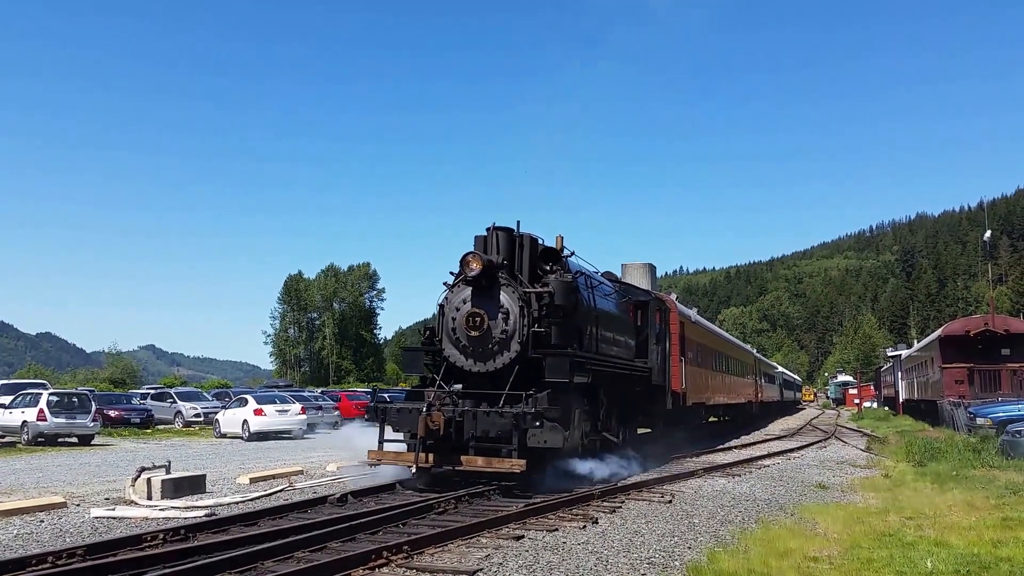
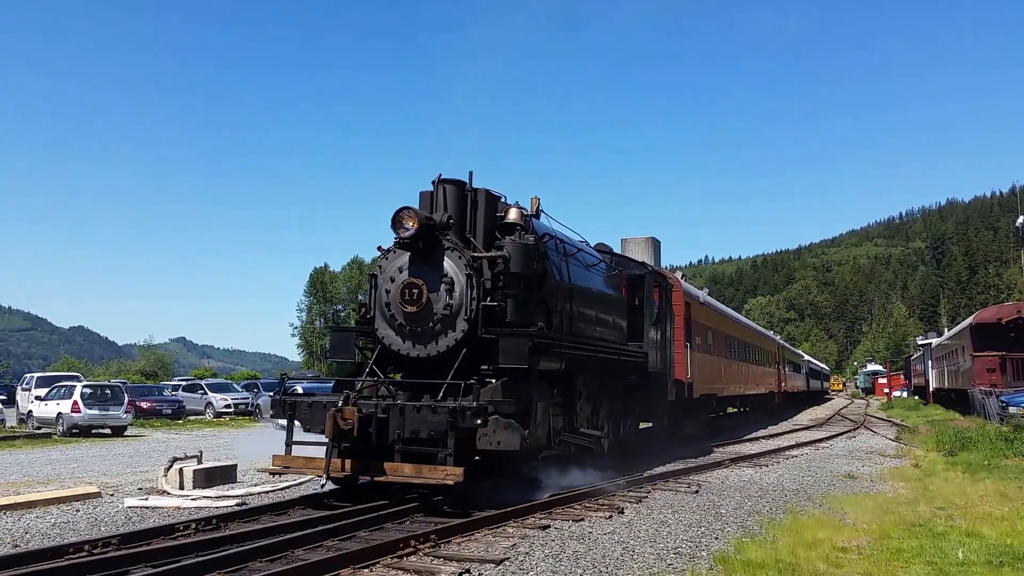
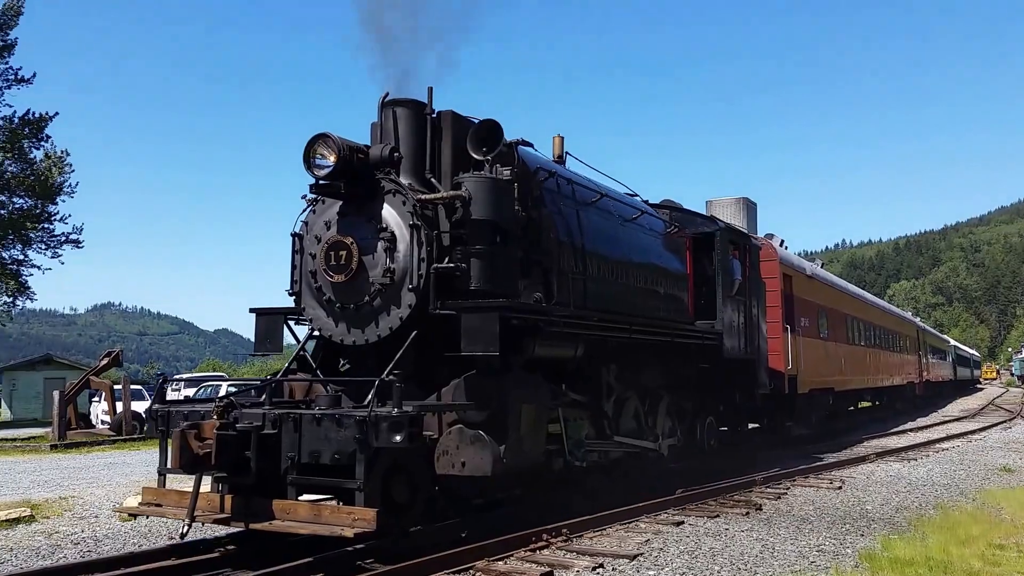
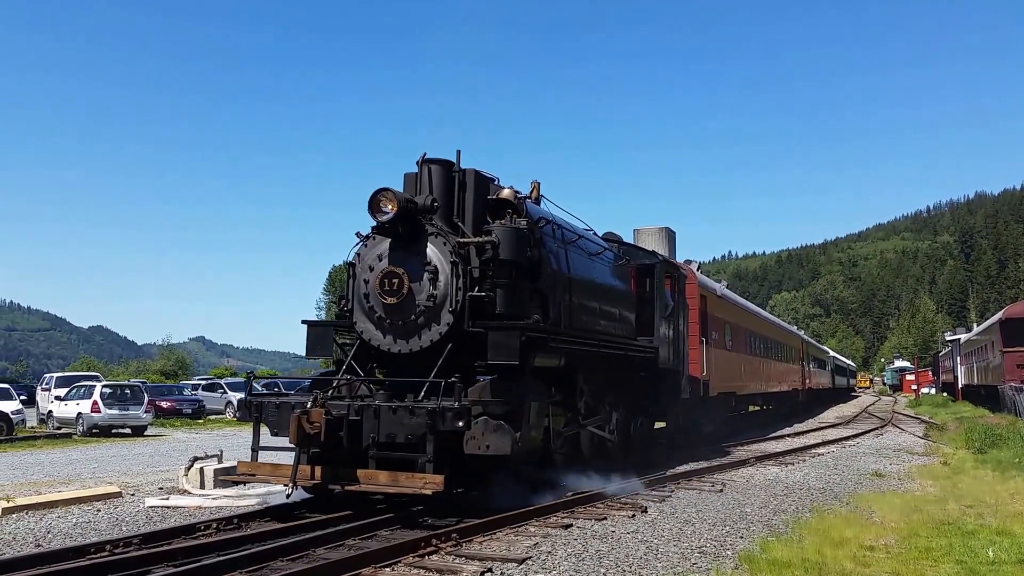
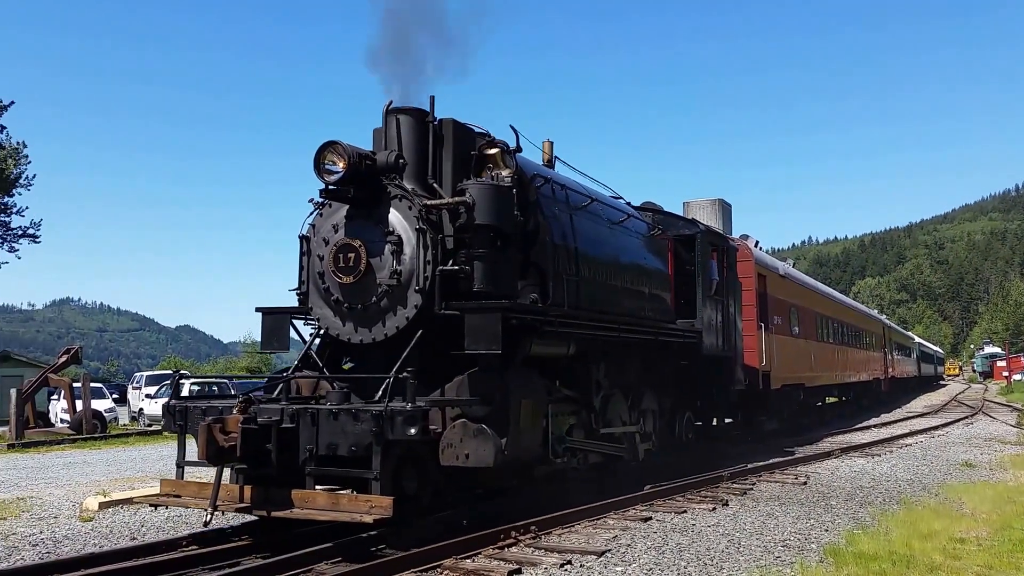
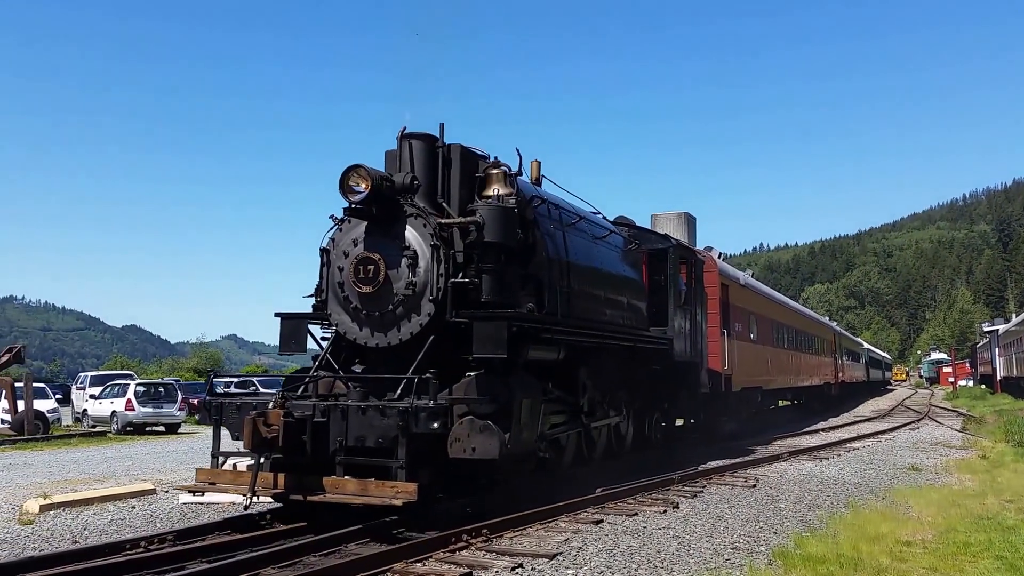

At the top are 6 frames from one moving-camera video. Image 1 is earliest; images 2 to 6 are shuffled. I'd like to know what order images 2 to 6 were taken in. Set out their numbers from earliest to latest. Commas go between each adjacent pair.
2, 4, 6, 5, 3
